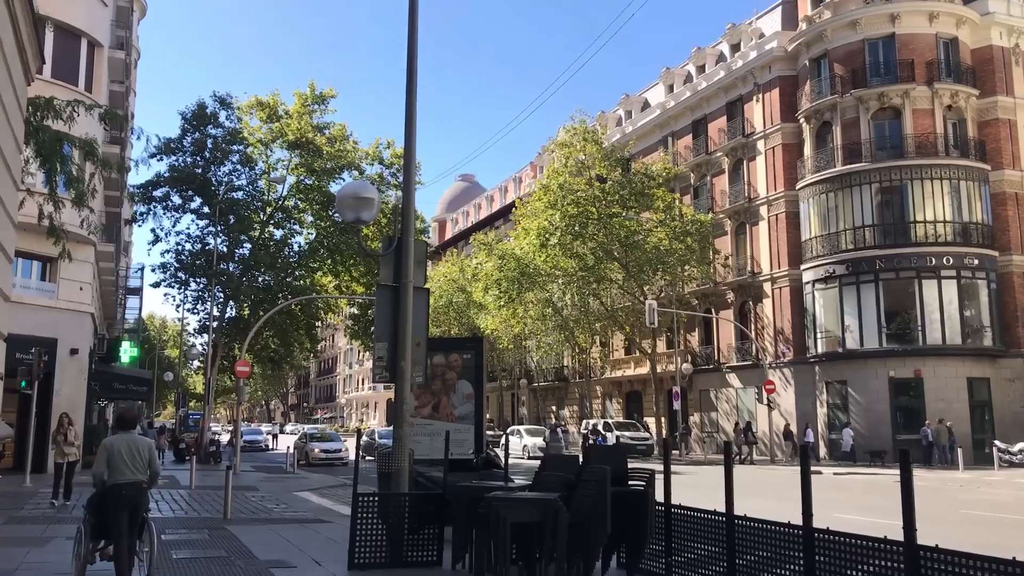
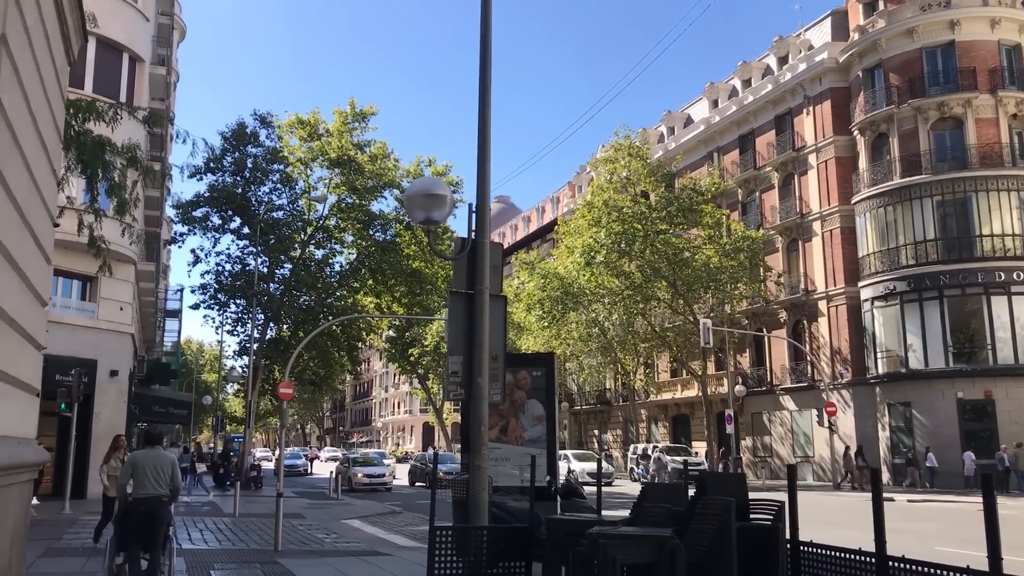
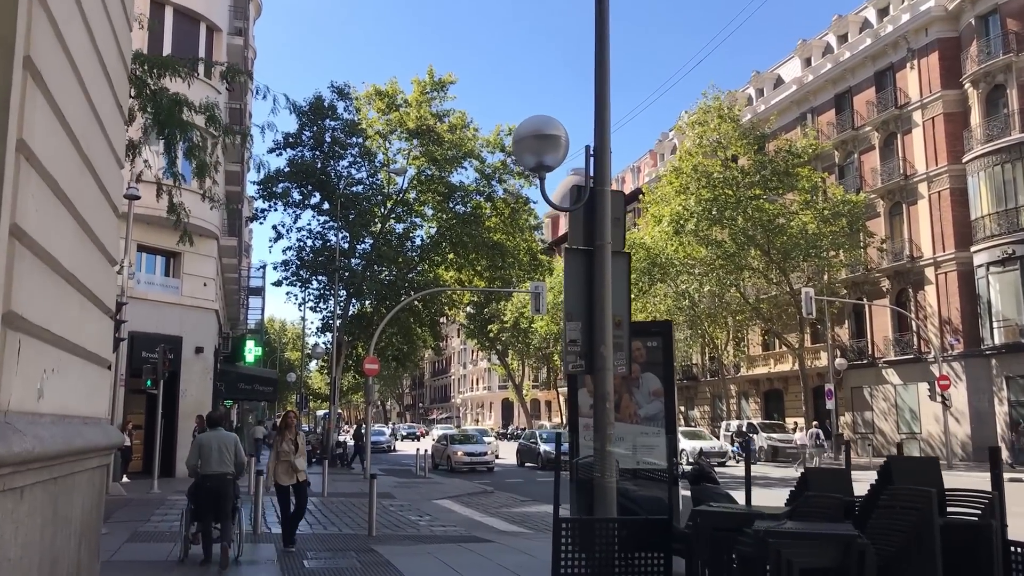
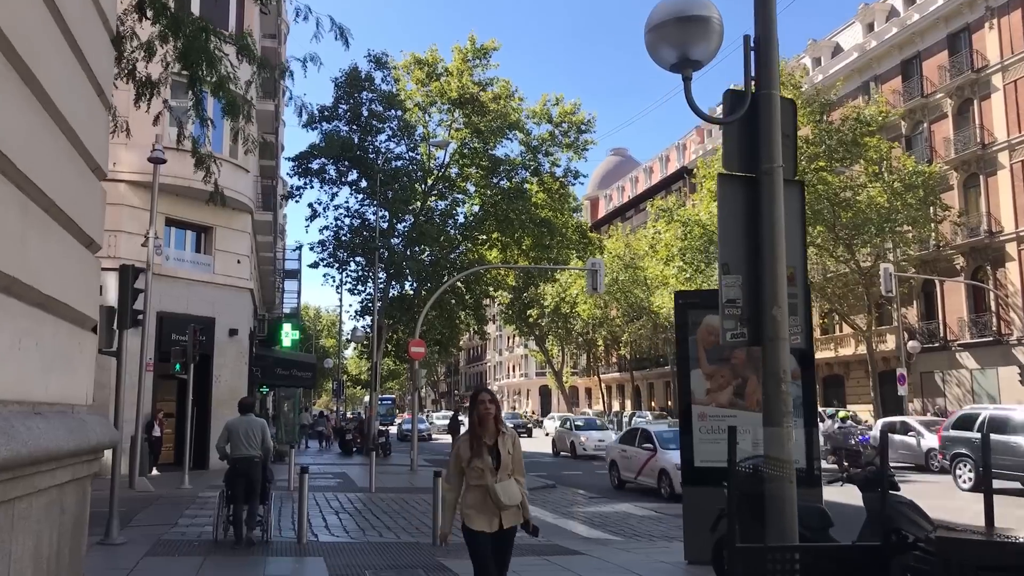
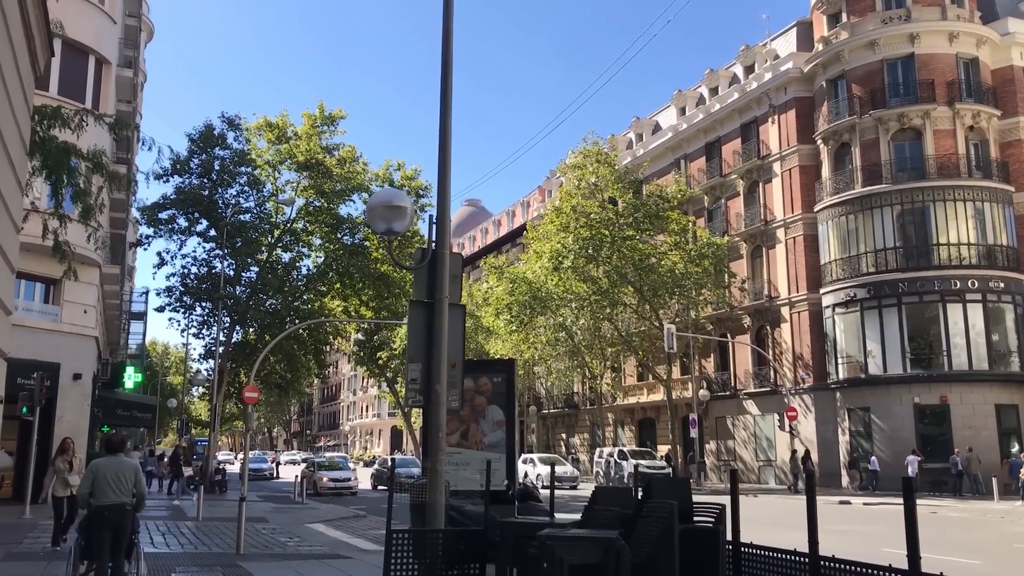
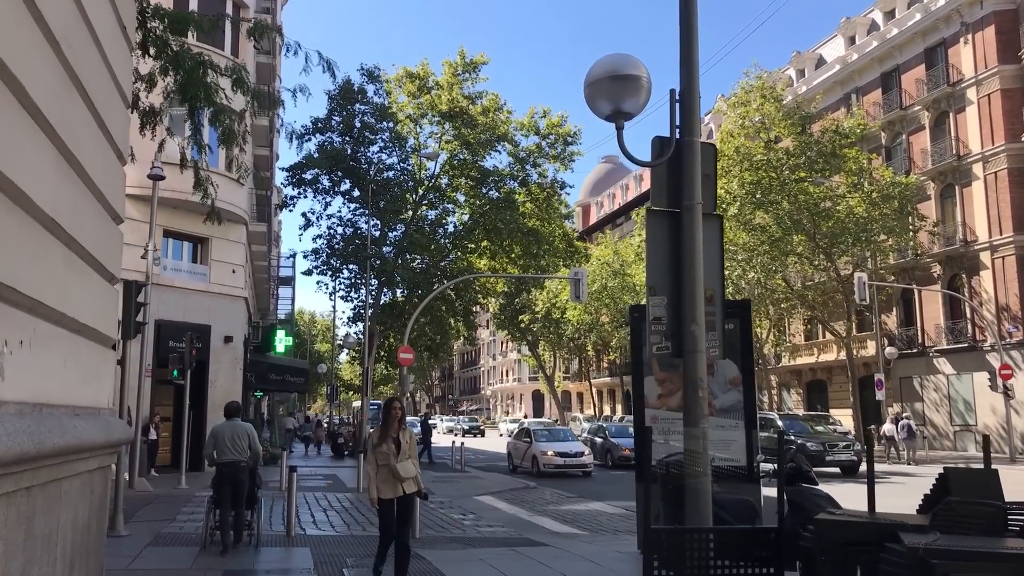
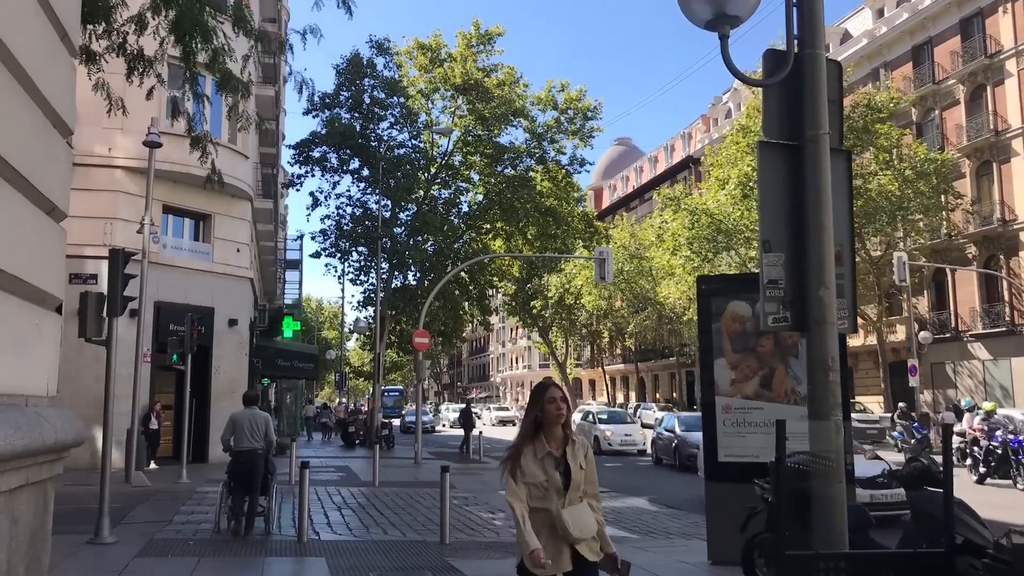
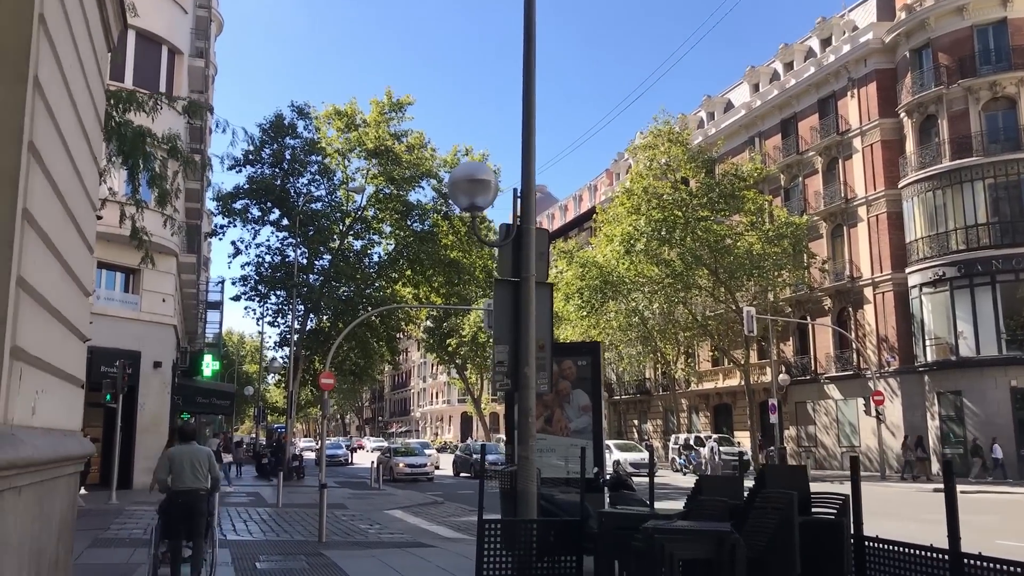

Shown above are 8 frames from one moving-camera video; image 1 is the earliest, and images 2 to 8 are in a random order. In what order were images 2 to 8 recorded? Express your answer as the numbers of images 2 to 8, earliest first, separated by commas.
5, 2, 8, 3, 6, 4, 7
